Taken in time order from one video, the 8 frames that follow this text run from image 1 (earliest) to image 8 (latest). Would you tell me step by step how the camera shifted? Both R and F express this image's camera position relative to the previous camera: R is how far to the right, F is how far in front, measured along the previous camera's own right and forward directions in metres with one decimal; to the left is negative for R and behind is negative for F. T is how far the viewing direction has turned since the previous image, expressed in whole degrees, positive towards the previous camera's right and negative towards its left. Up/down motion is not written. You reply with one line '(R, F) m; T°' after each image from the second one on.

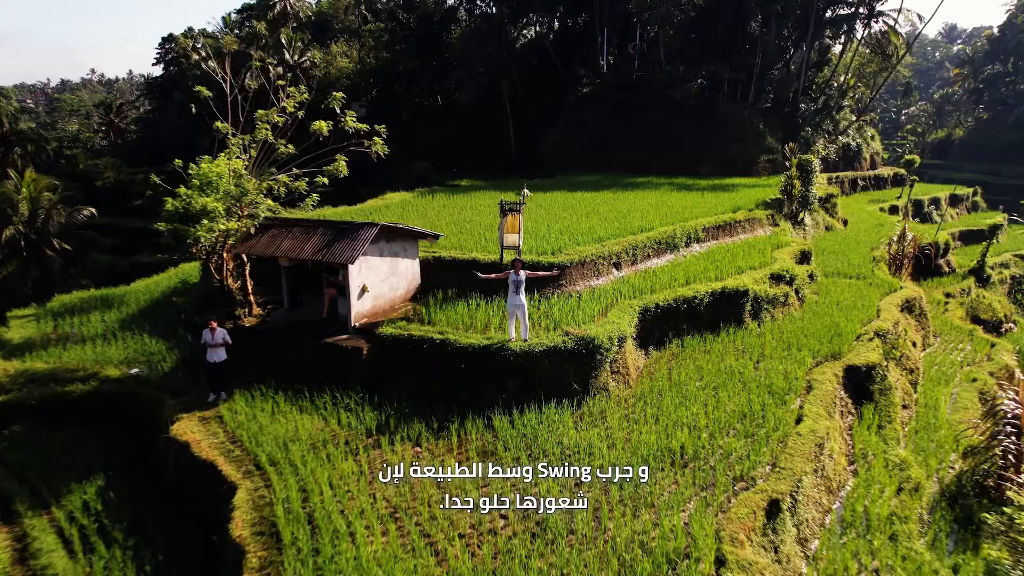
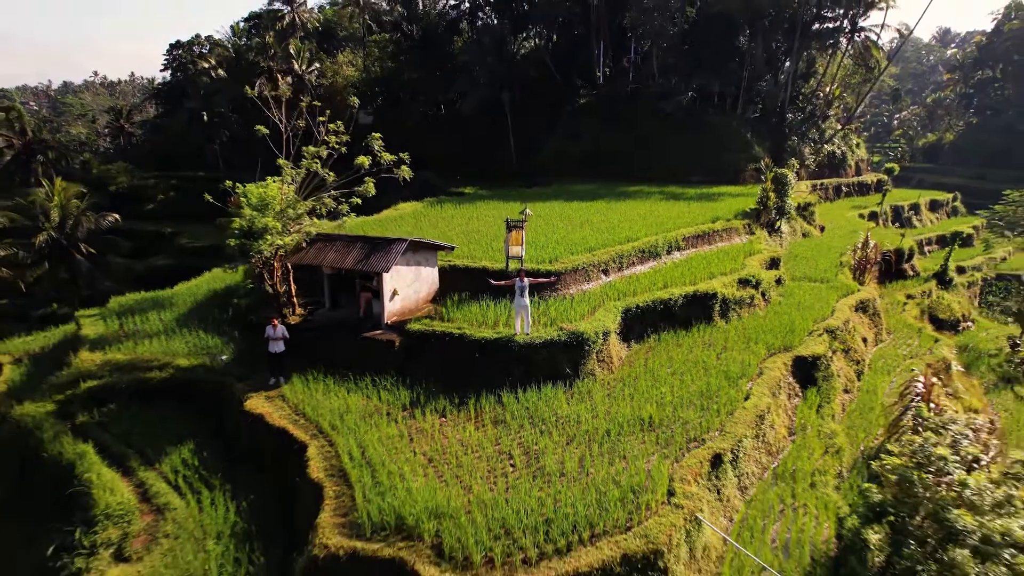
(-0.1, -1.2) m; 0°
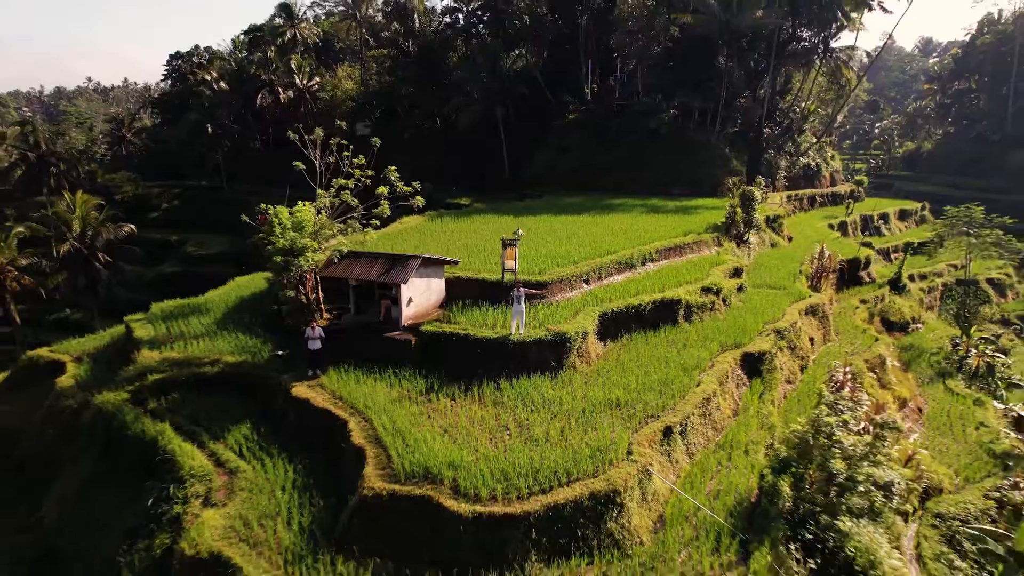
(0.0, -1.5) m; +1°
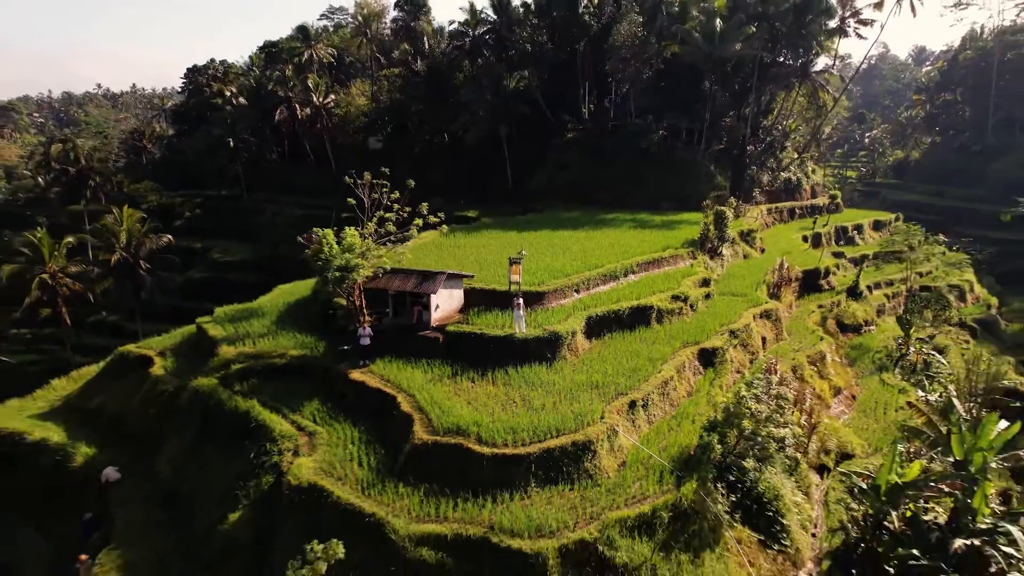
(0.0, -2.3) m; 0°
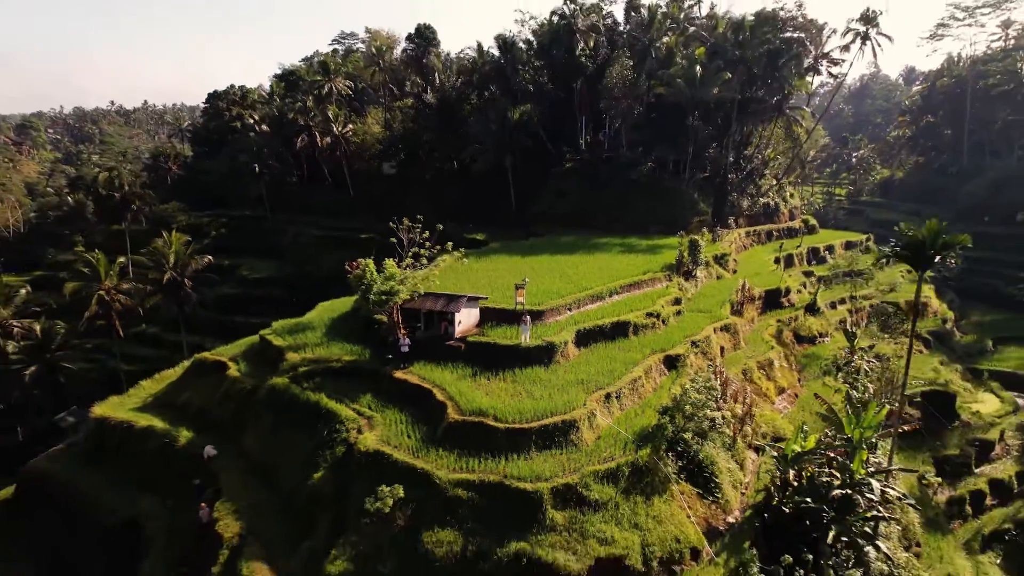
(-0.1, -3.1) m; 0°
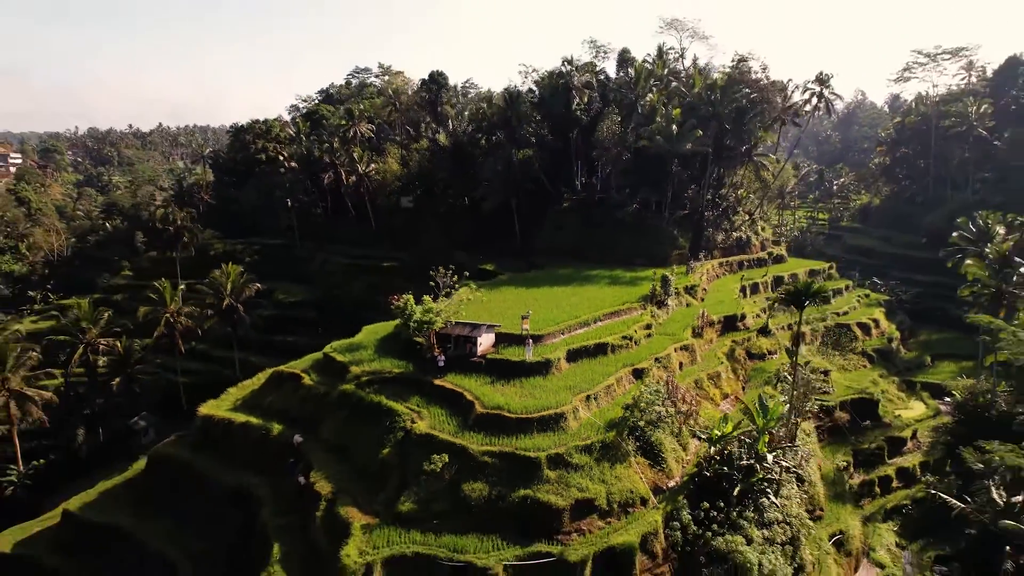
(-0.1, -4.9) m; 0°
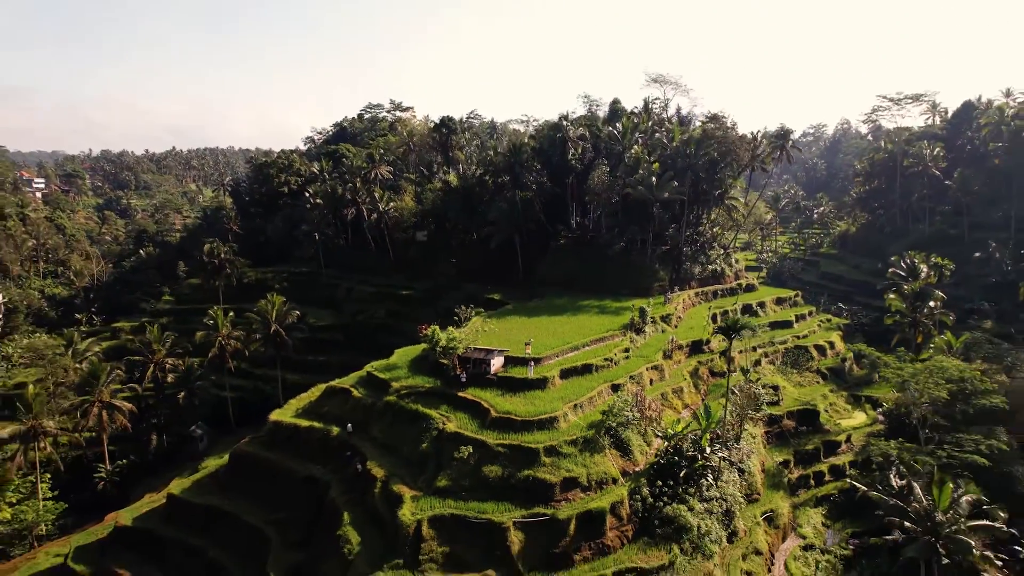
(-0.2, -5.5) m; 0°
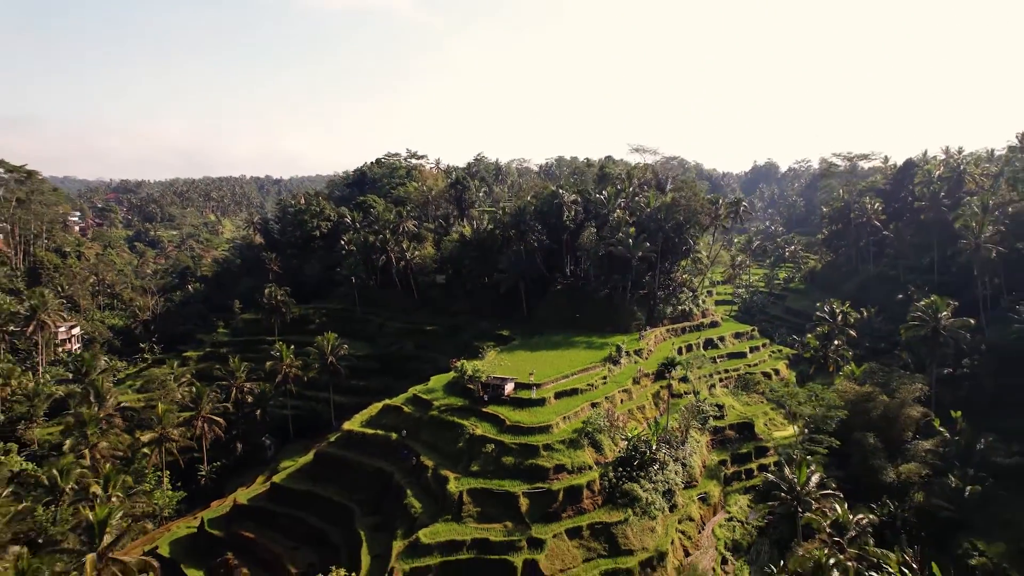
(-0.3, -9.7) m; 0°
